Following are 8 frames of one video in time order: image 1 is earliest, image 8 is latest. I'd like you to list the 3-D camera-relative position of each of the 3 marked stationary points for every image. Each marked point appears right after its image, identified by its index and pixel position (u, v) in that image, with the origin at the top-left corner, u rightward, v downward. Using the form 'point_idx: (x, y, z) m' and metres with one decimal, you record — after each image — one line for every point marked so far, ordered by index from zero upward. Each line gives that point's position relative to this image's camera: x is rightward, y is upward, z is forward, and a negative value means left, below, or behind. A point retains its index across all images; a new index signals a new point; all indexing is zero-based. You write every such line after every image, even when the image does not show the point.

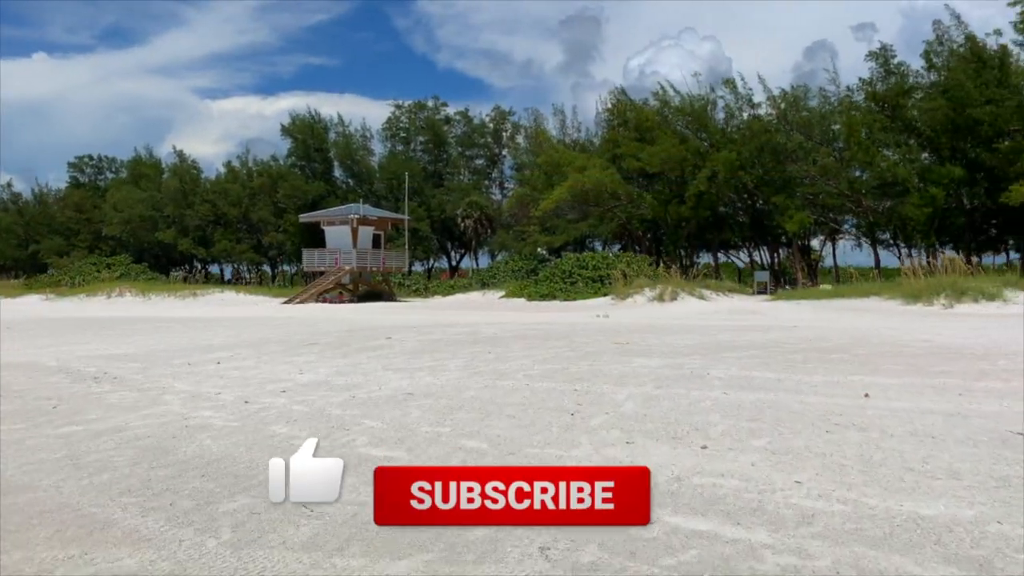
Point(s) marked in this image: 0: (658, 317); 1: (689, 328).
0: (+3.6, -0.7, +19.7) m
1: (+3.2, -0.7, +14.5) m
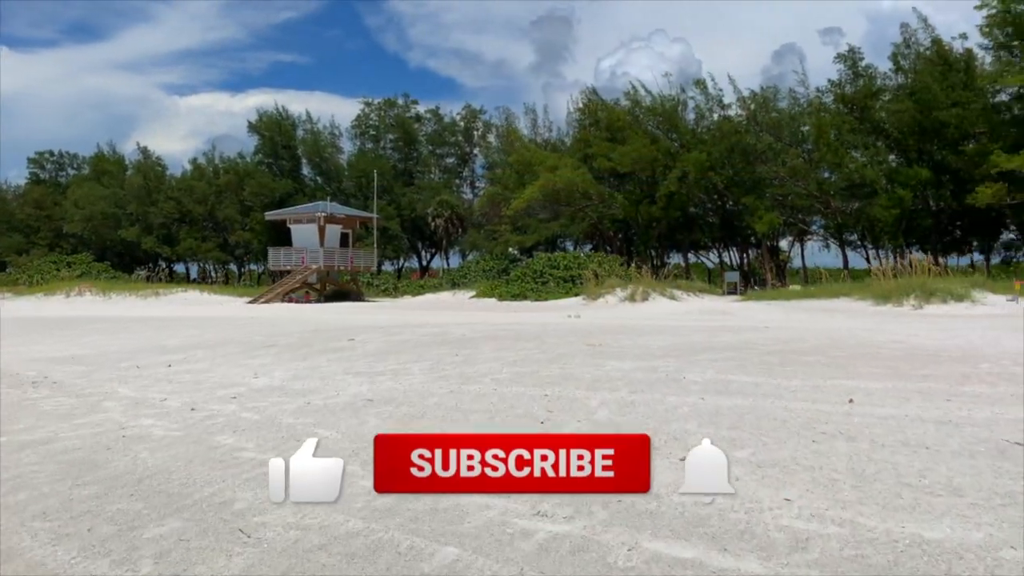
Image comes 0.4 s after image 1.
0: (+2.9, -0.7, +19.4) m
1: (+2.7, -0.7, +14.2) m
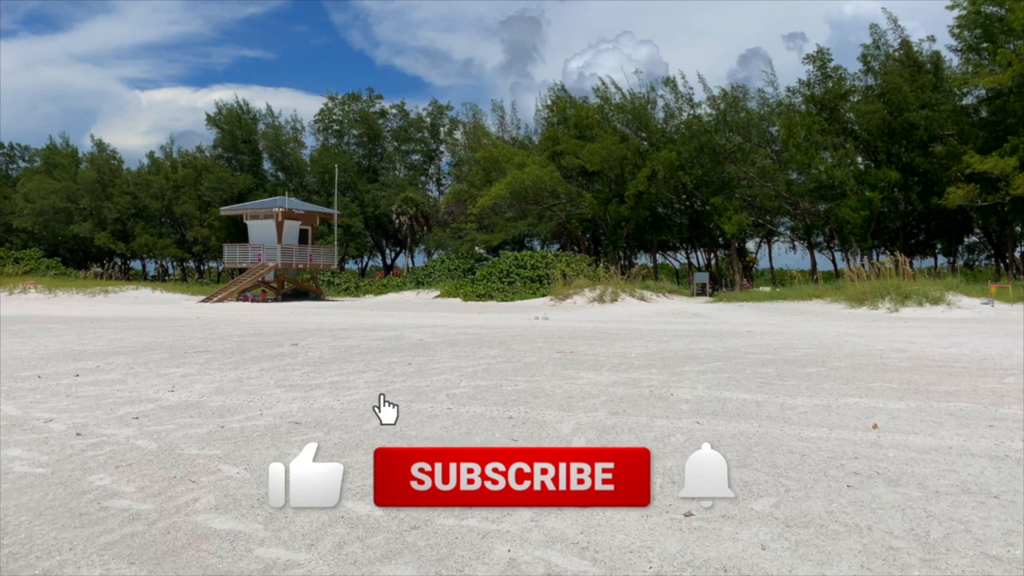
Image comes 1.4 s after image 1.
0: (+2.1, -0.7, +18.4) m
1: (+2.1, -0.8, +13.2) m
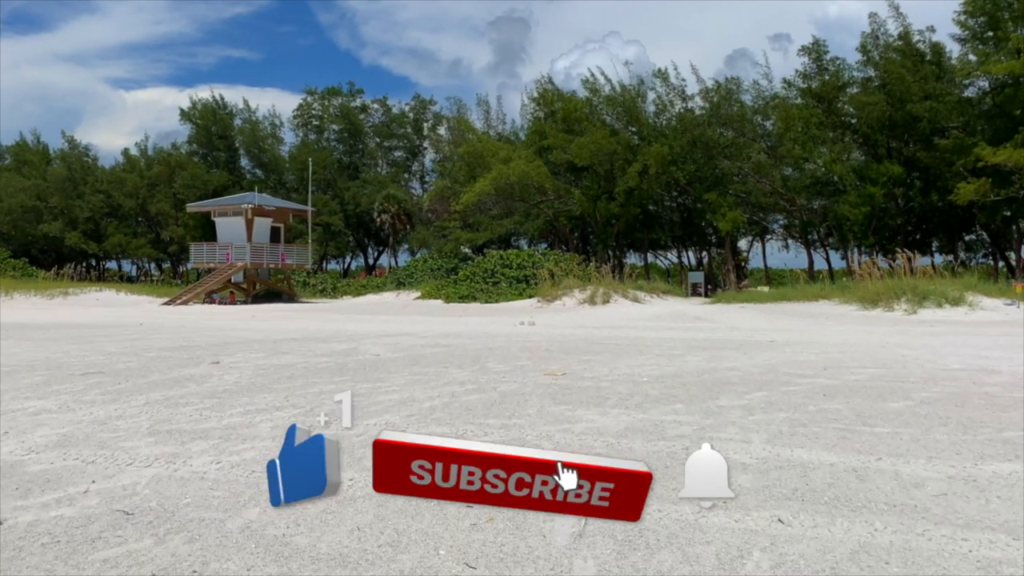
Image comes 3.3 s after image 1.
0: (+1.7, -0.8, +16.3) m
1: (+1.8, -0.8, +11.1) m
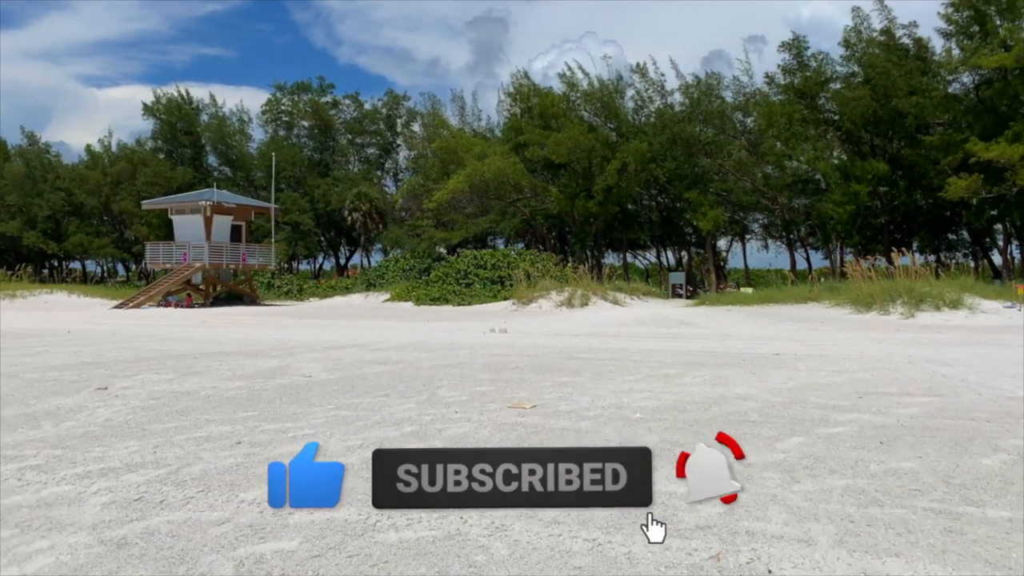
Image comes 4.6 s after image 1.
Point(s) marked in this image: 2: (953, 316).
0: (+1.1, -0.8, +14.7) m
1: (+1.3, -0.8, +9.5) m
2: (+11.1, -0.7, +19.9) m
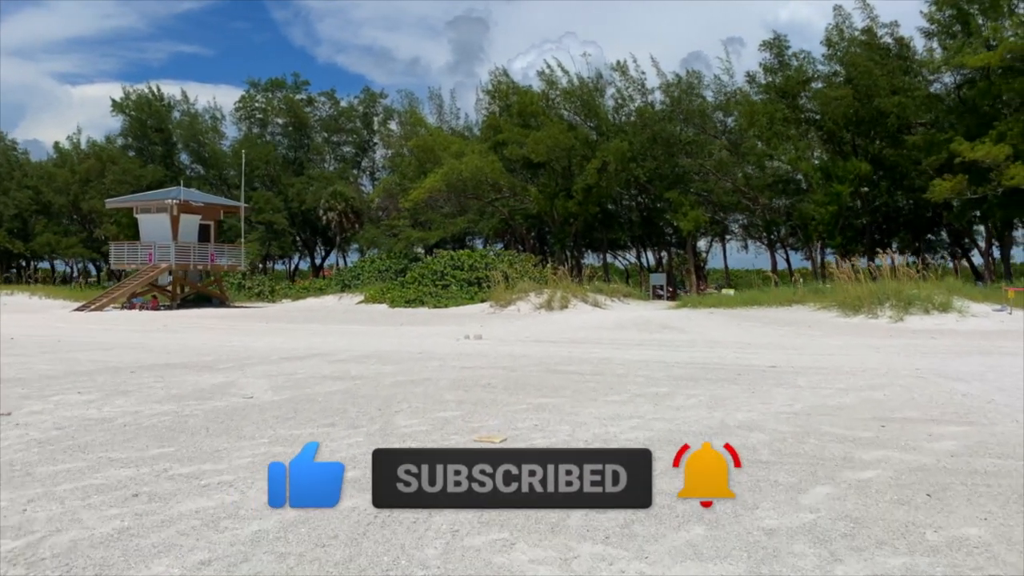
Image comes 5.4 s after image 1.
0: (+0.7, -0.9, +13.9) m
1: (+1.0, -0.9, +8.7) m
2: (+10.5, -0.8, +19.3) m
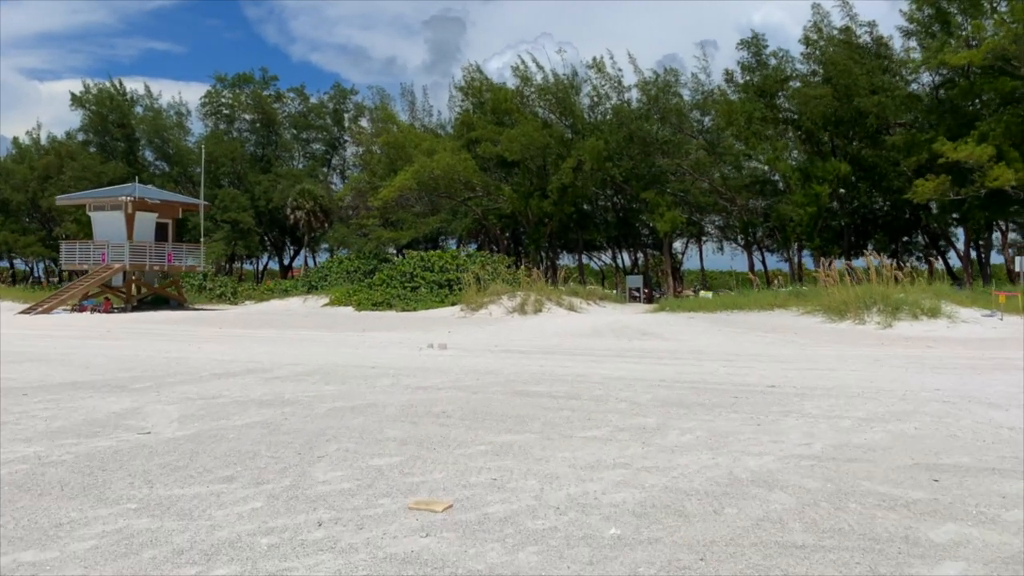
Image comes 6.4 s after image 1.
0: (+0.2, -1.0, +12.7) m
1: (+0.7, -1.0, +7.6) m
2: (+9.8, -0.9, +18.5) m
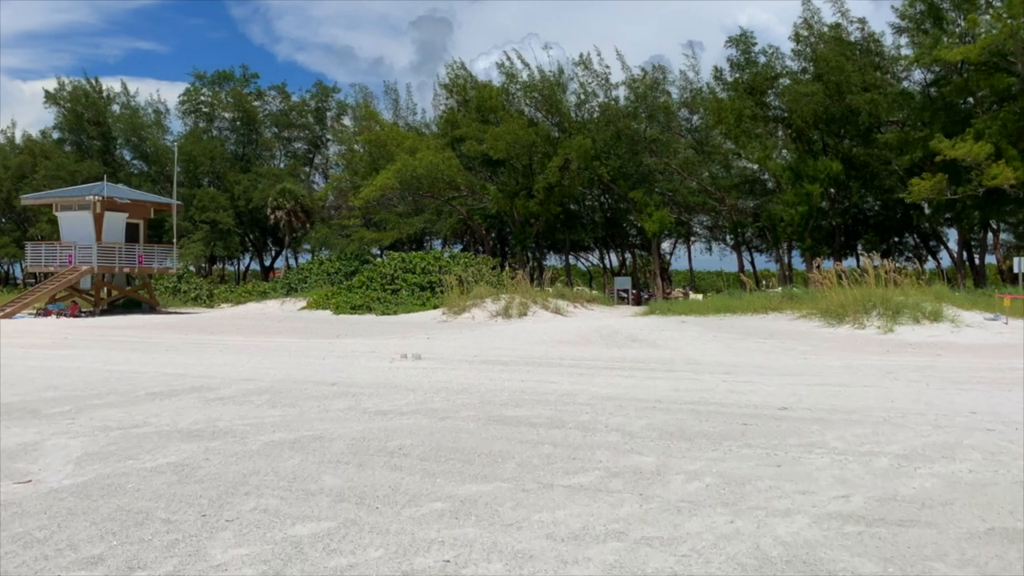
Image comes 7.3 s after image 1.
0: (-0.1, -1.0, +11.7) m
1: (+0.5, -1.1, +6.6) m
2: (+9.4, -0.9, +17.6) m
